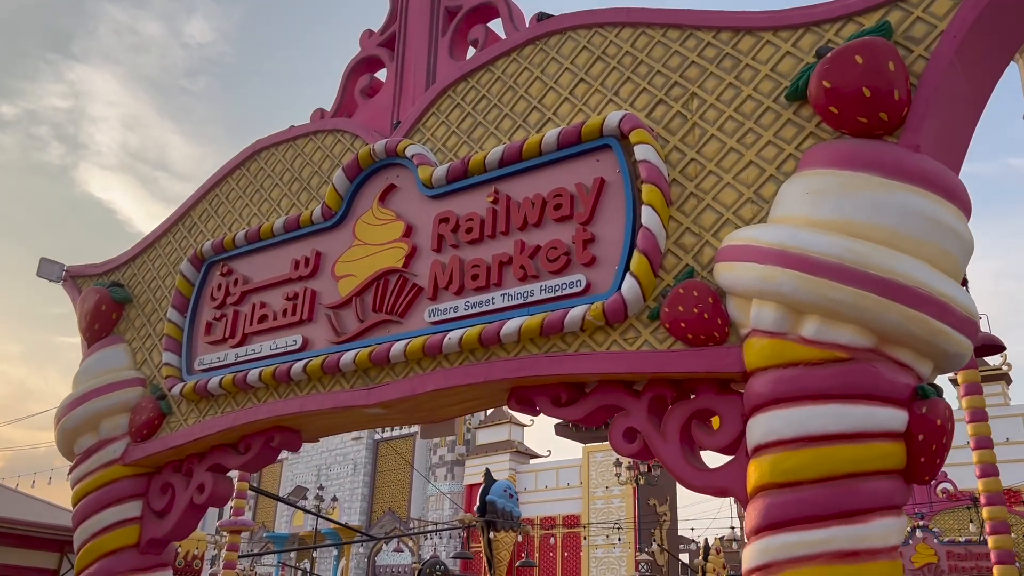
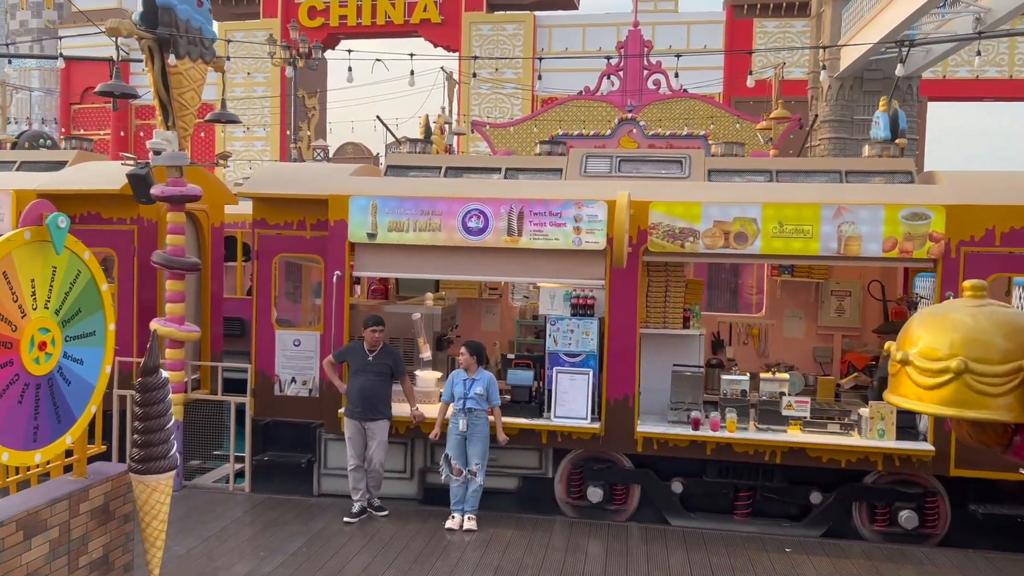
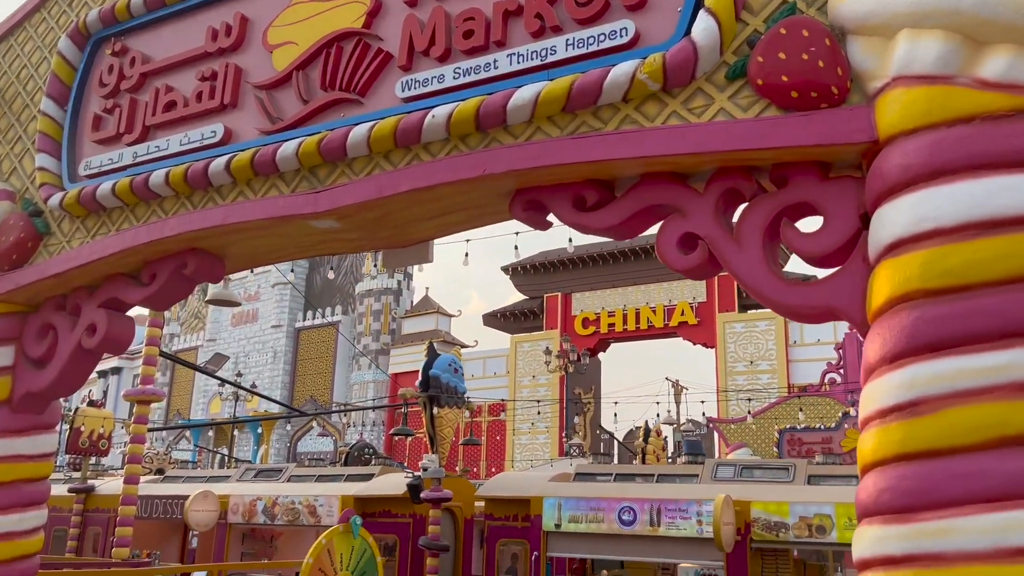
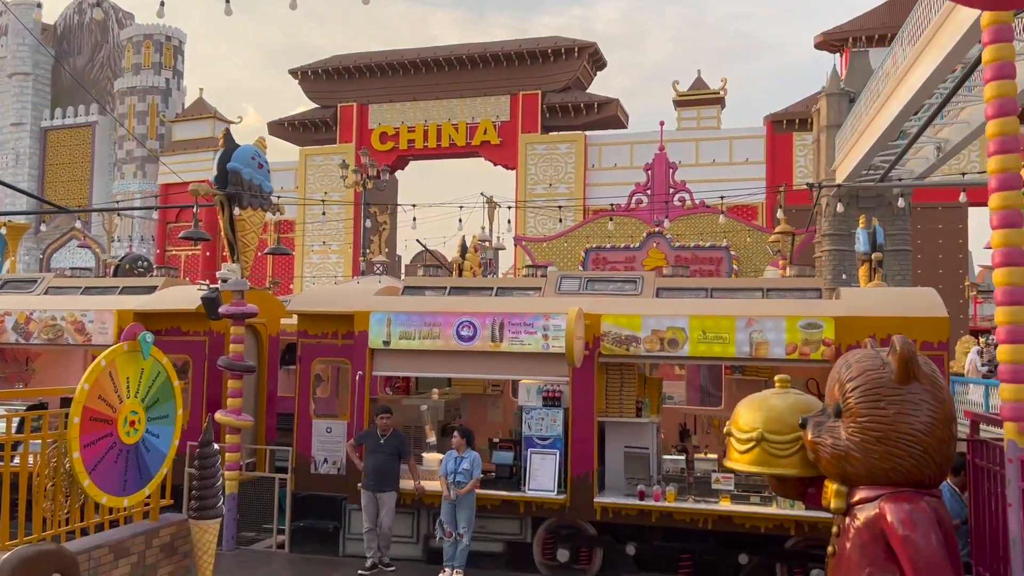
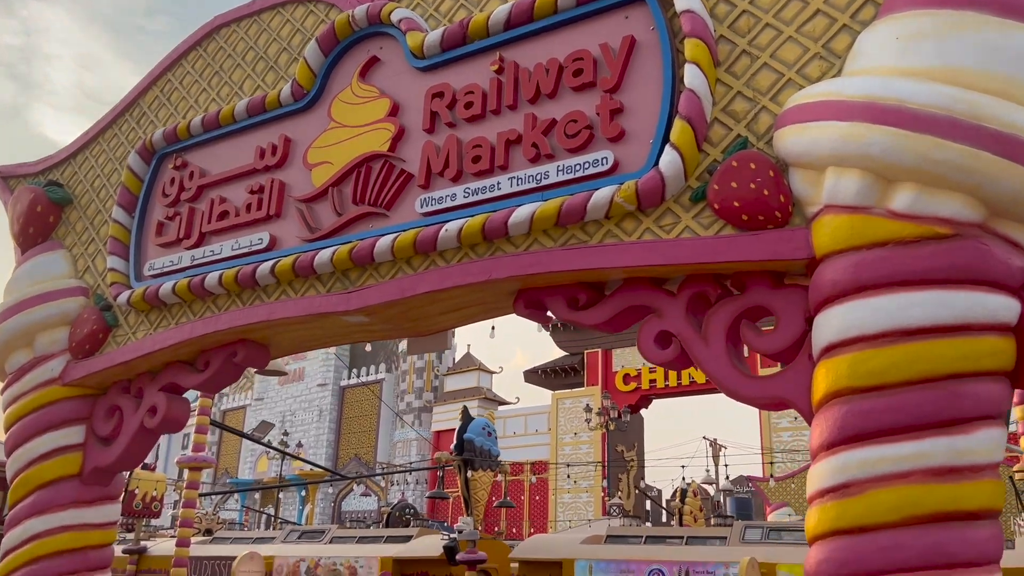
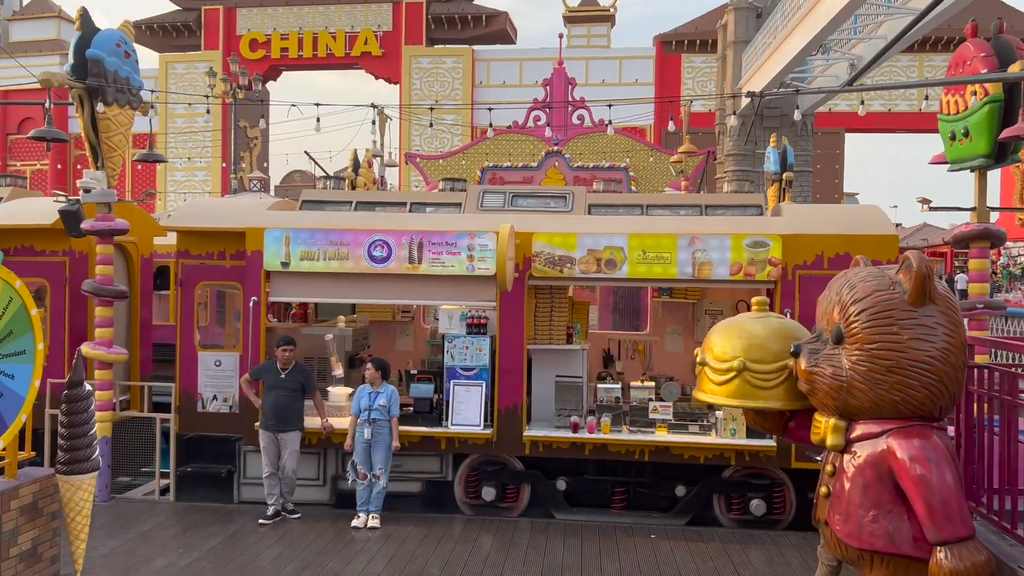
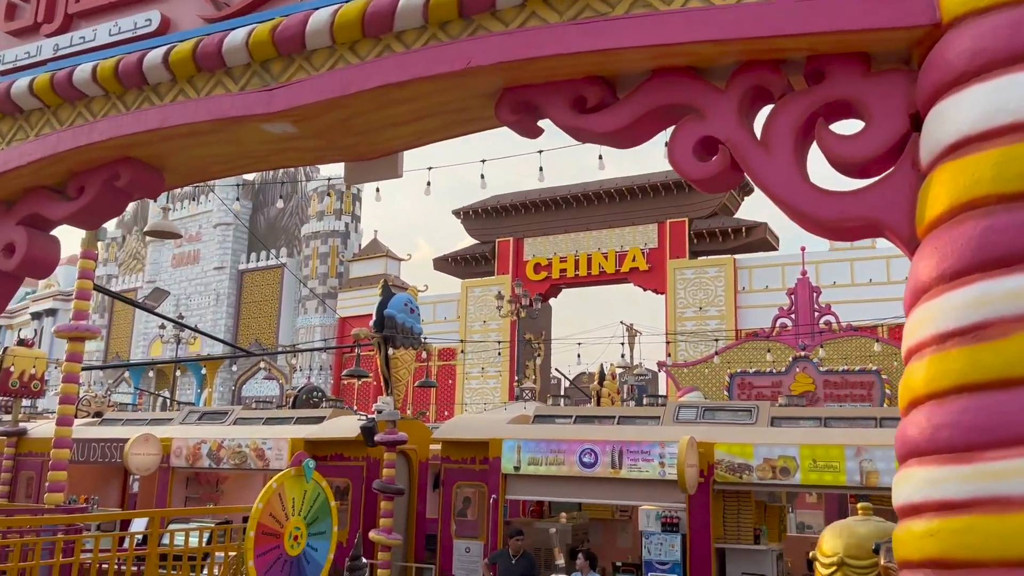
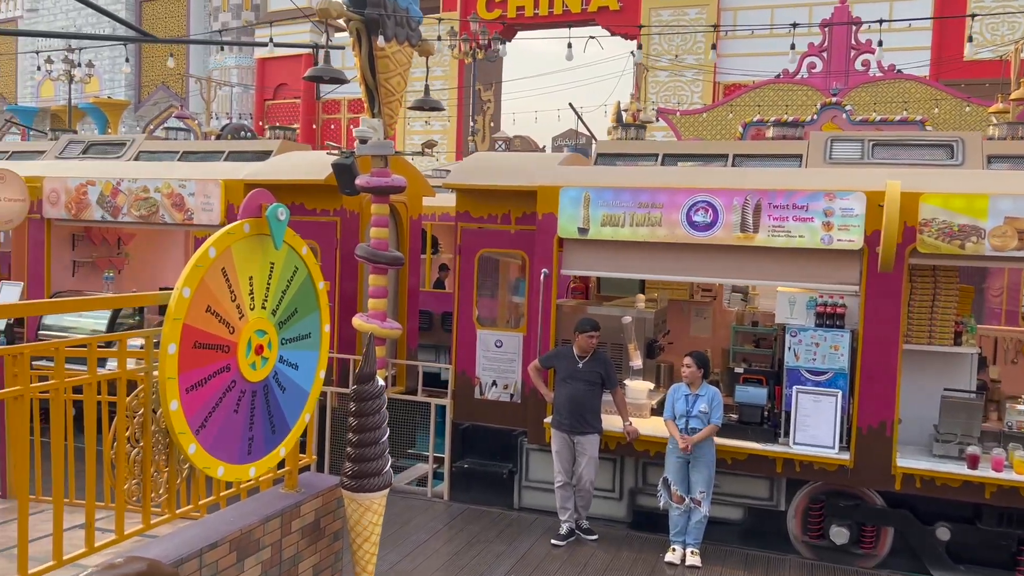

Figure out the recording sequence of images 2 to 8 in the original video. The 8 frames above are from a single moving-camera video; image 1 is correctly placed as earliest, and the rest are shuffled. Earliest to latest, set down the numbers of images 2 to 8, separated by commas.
5, 3, 7, 4, 6, 2, 8
